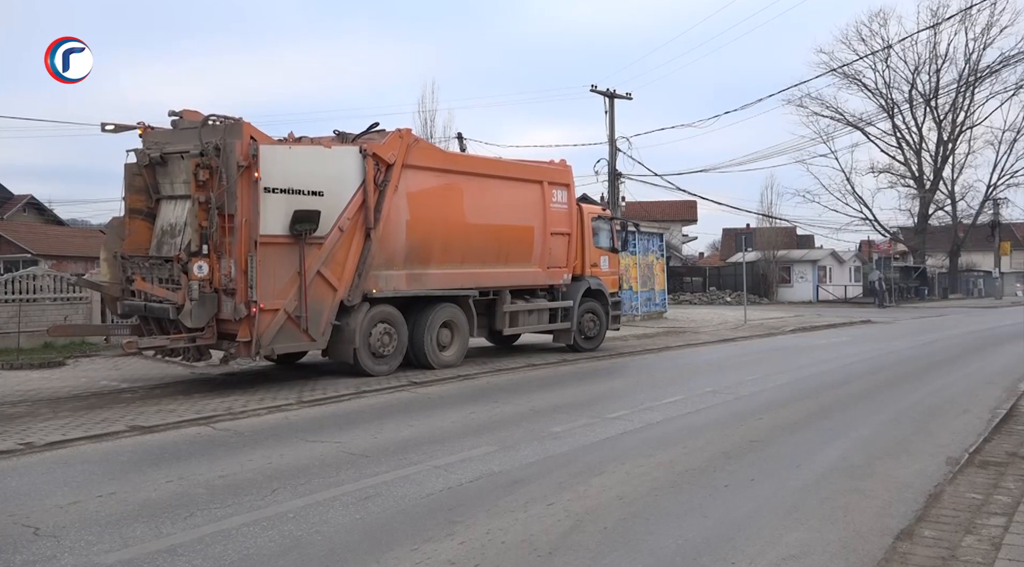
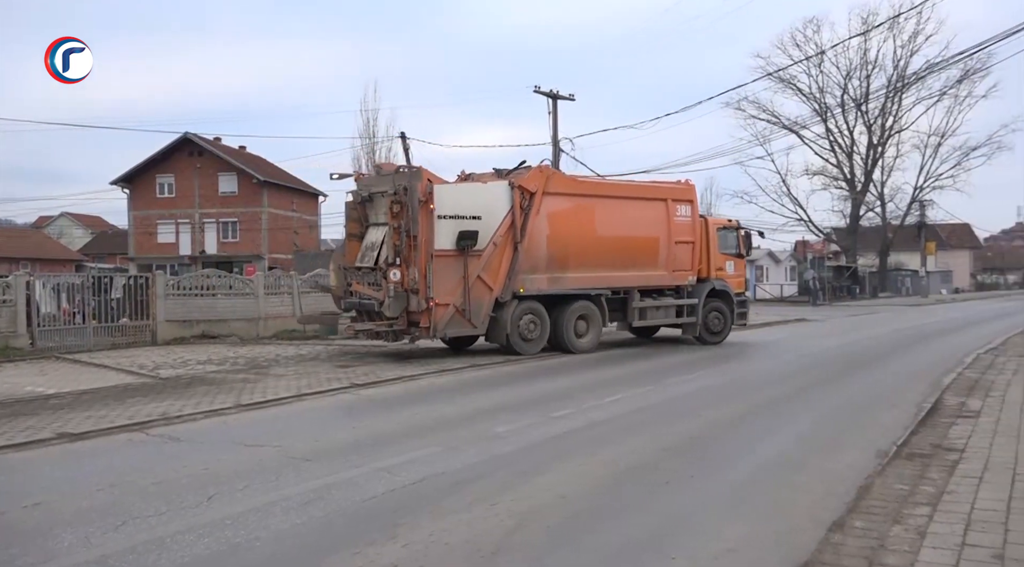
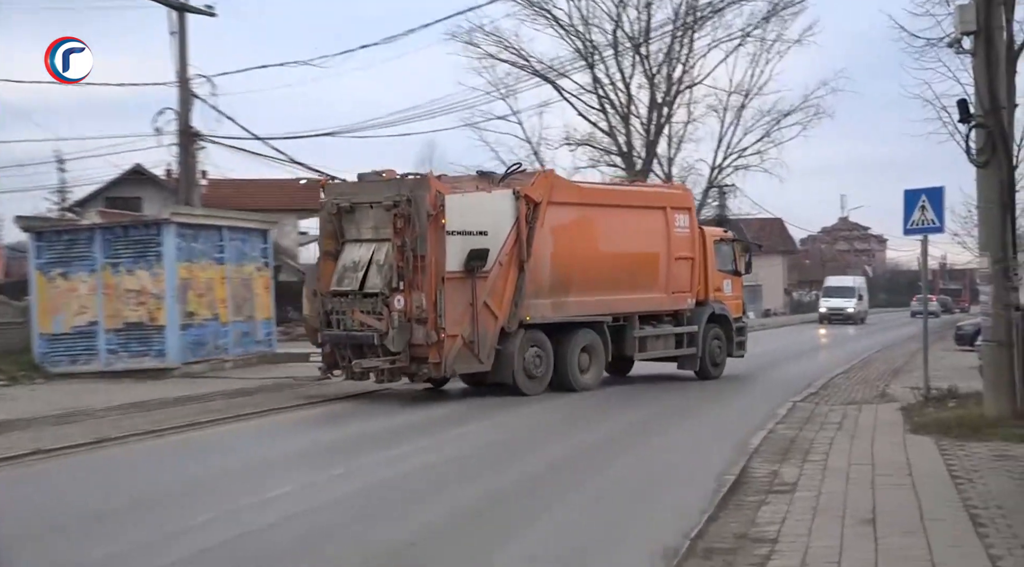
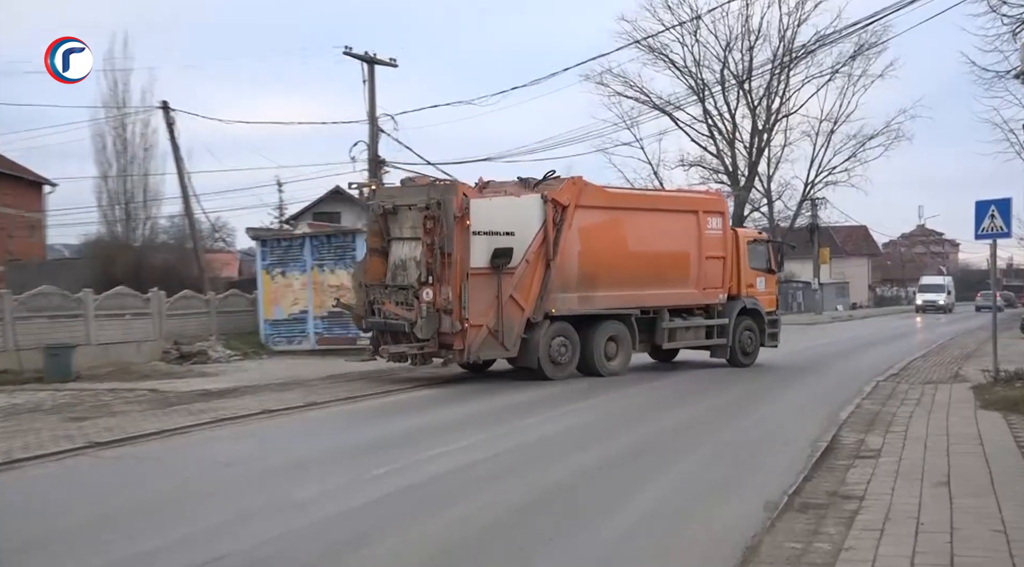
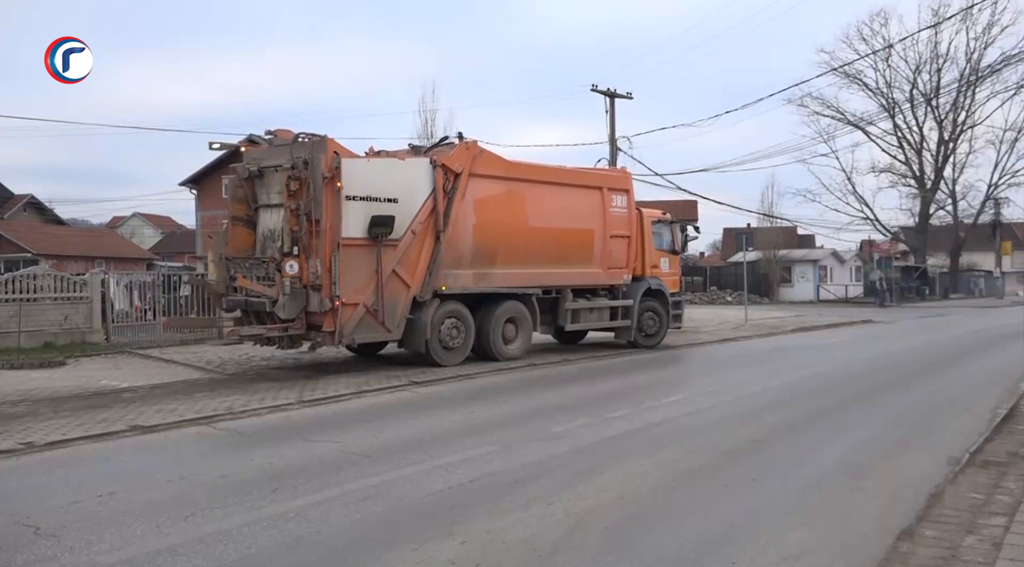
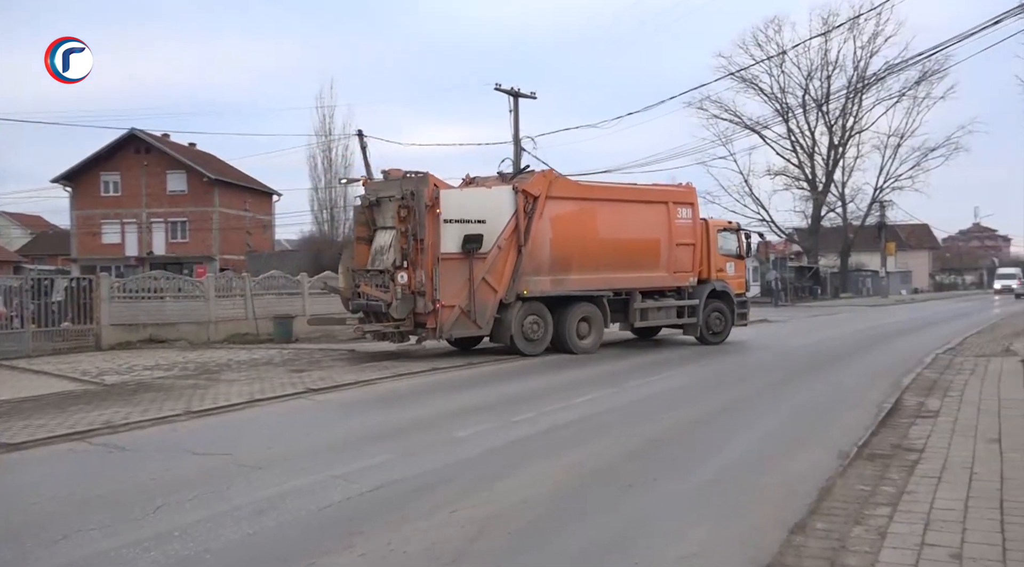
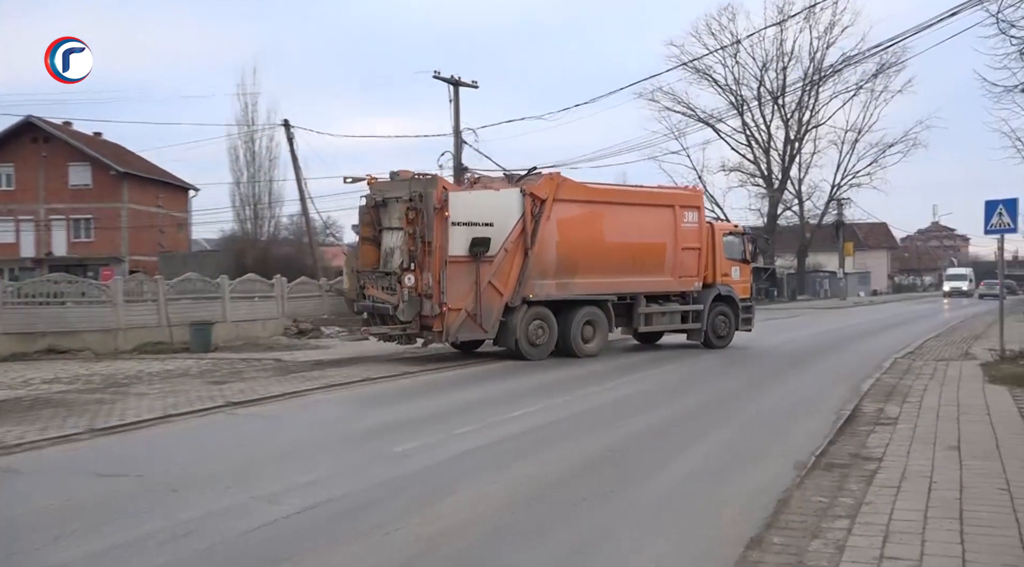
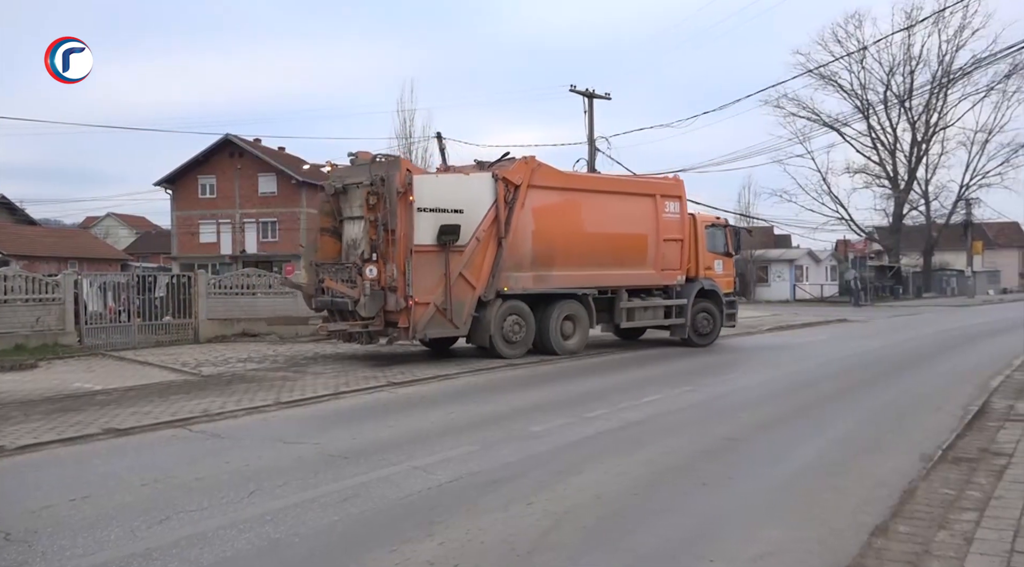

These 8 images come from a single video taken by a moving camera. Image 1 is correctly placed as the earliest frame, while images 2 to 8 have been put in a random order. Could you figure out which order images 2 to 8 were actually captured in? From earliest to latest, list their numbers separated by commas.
5, 8, 2, 6, 7, 4, 3
